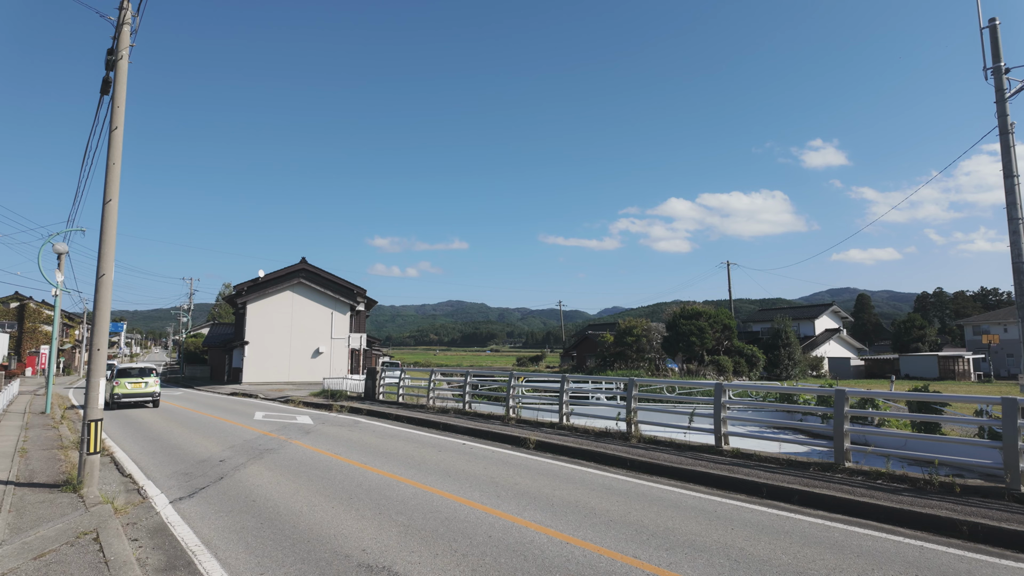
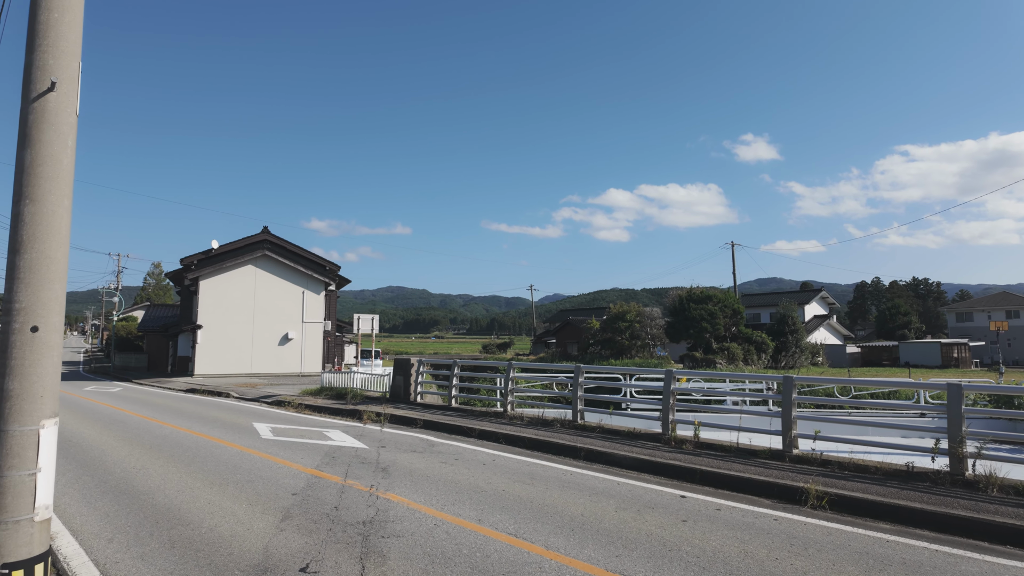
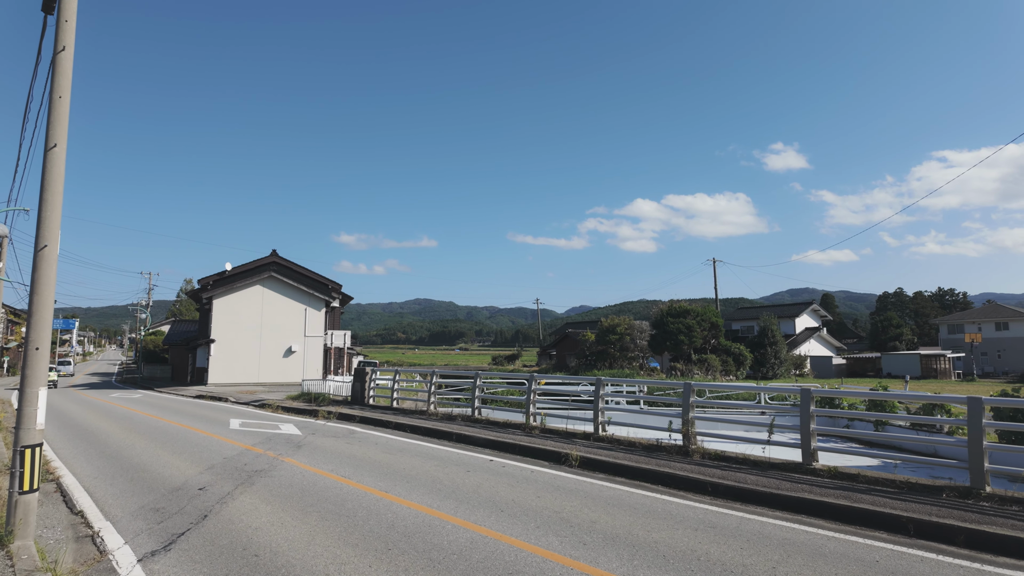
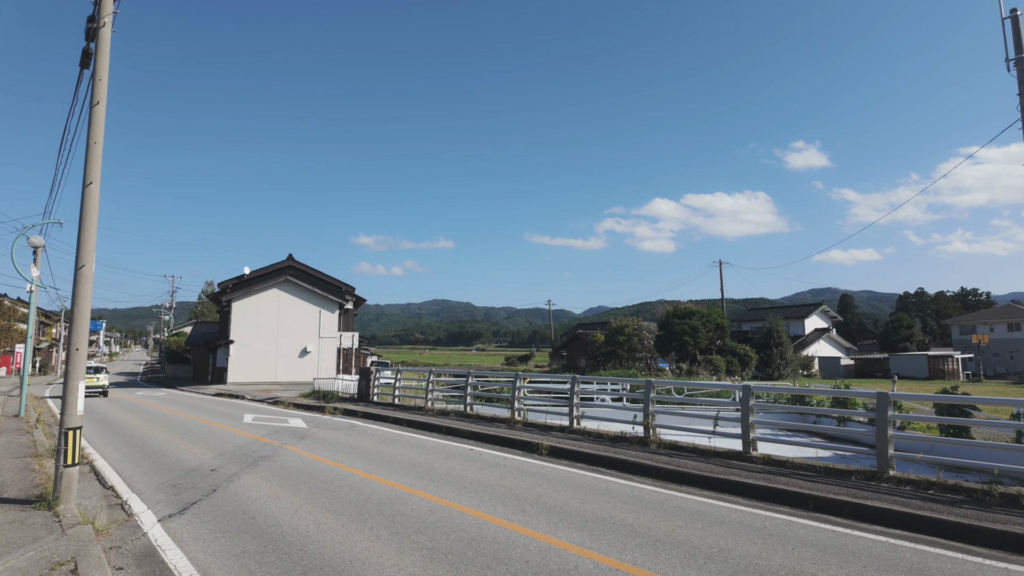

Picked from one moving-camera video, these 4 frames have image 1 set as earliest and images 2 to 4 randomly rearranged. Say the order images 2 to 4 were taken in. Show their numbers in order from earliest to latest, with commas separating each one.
4, 3, 2
